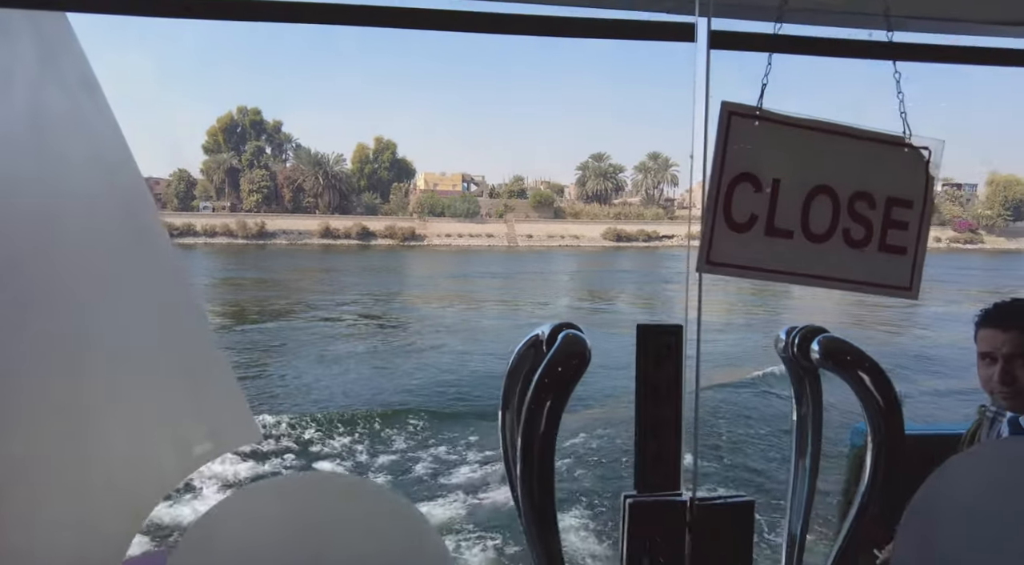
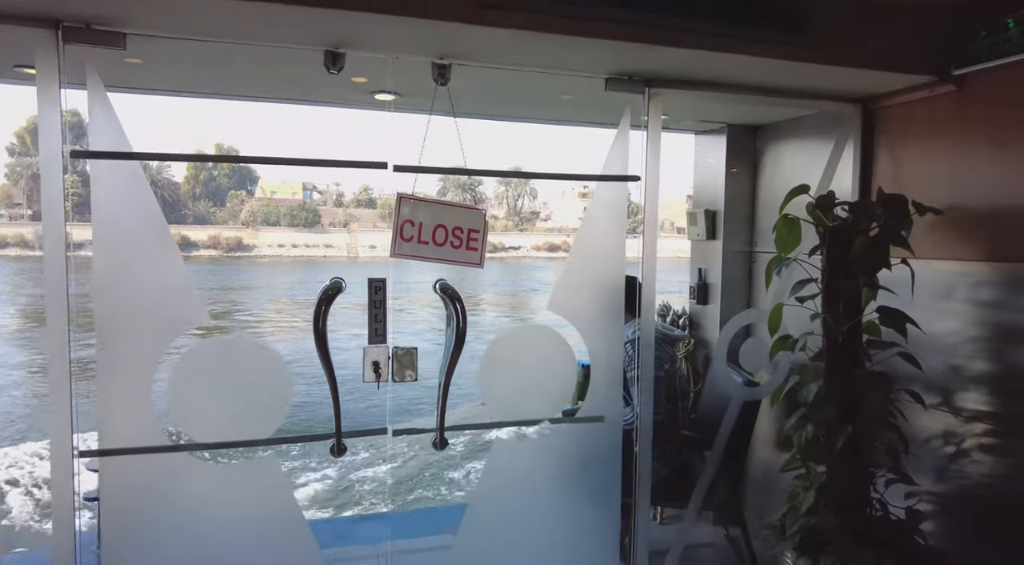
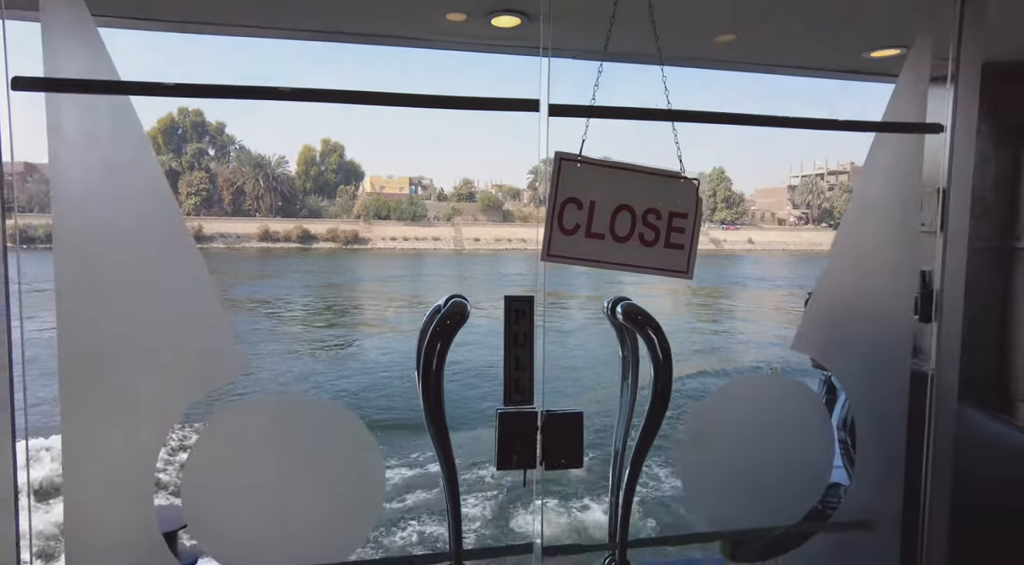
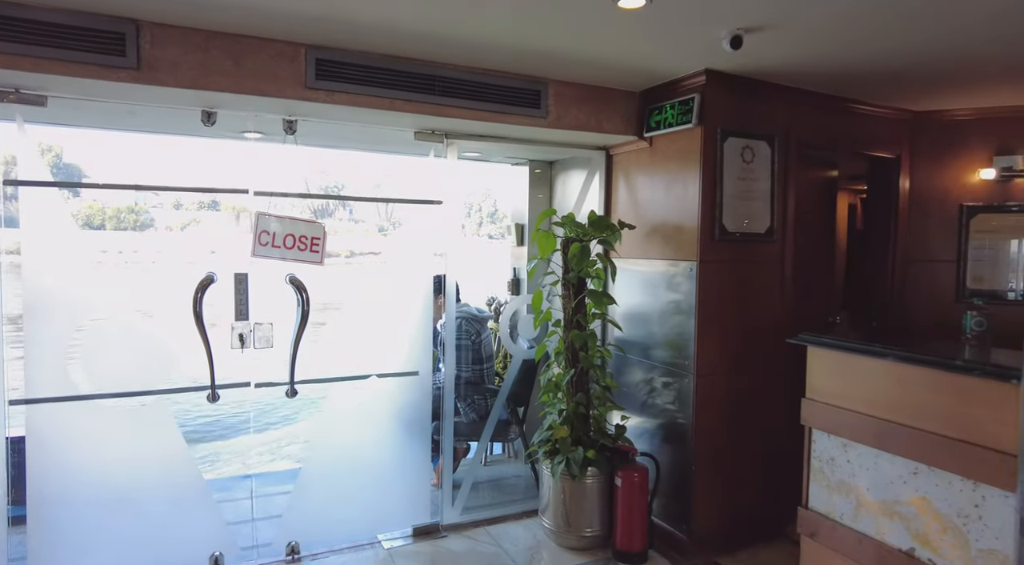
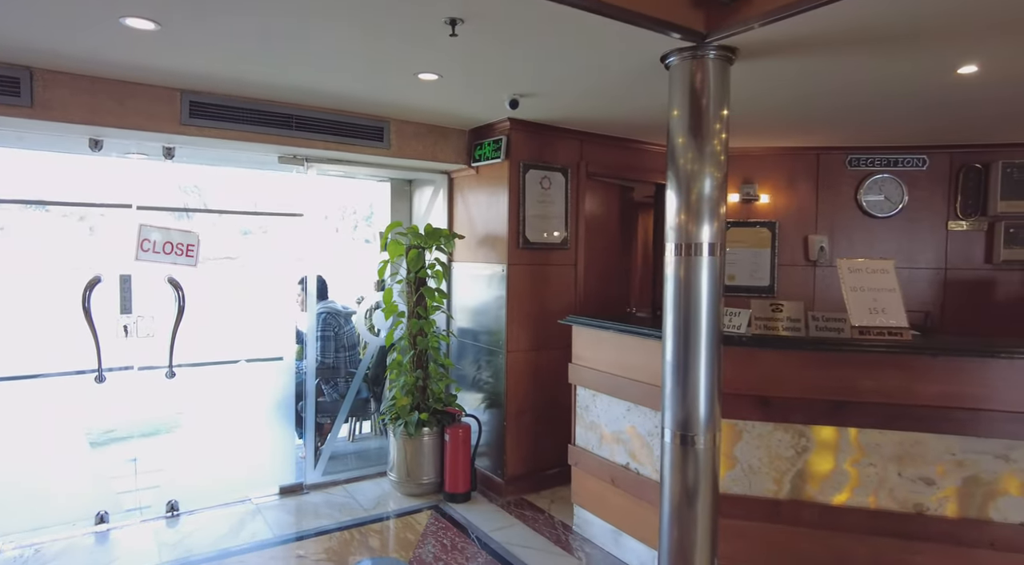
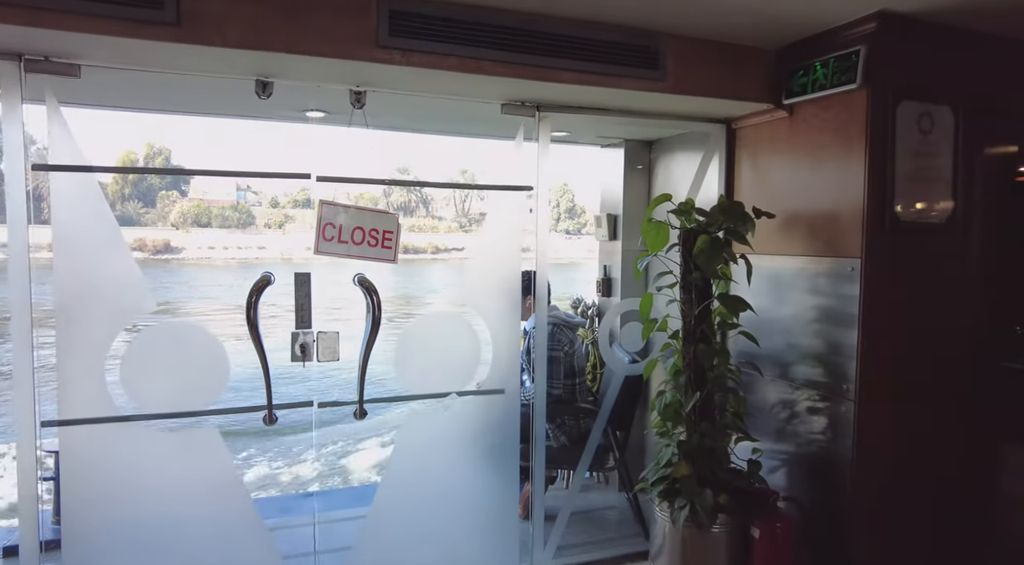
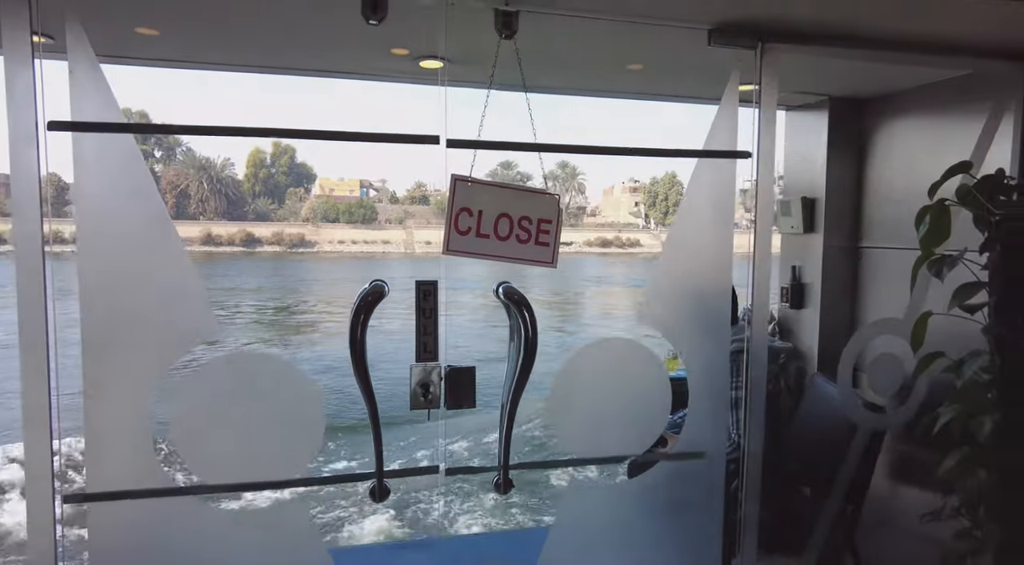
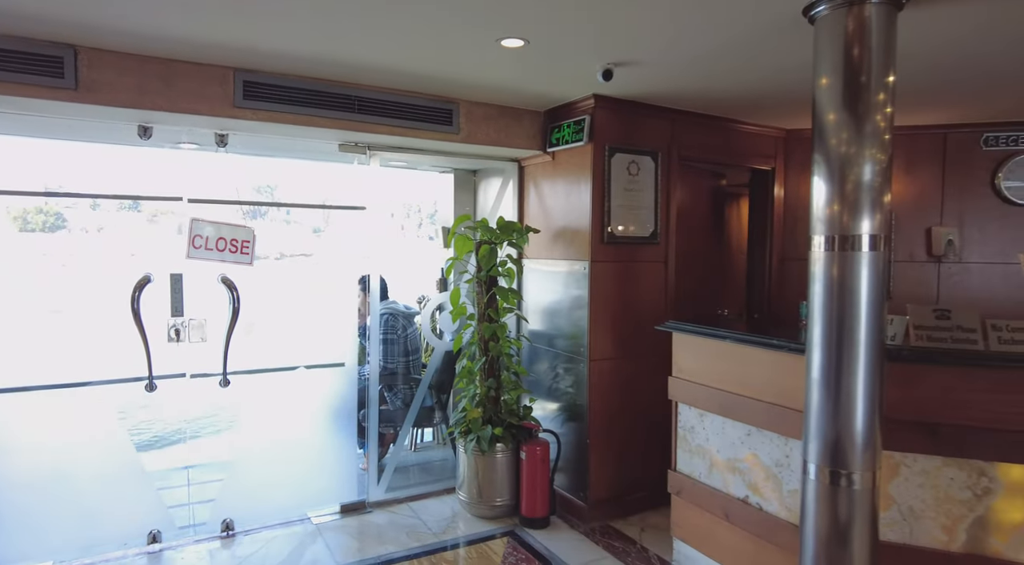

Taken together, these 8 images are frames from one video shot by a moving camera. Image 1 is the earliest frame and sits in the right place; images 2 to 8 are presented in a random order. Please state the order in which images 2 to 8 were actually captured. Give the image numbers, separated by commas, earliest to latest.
3, 7, 2, 6, 4, 8, 5
